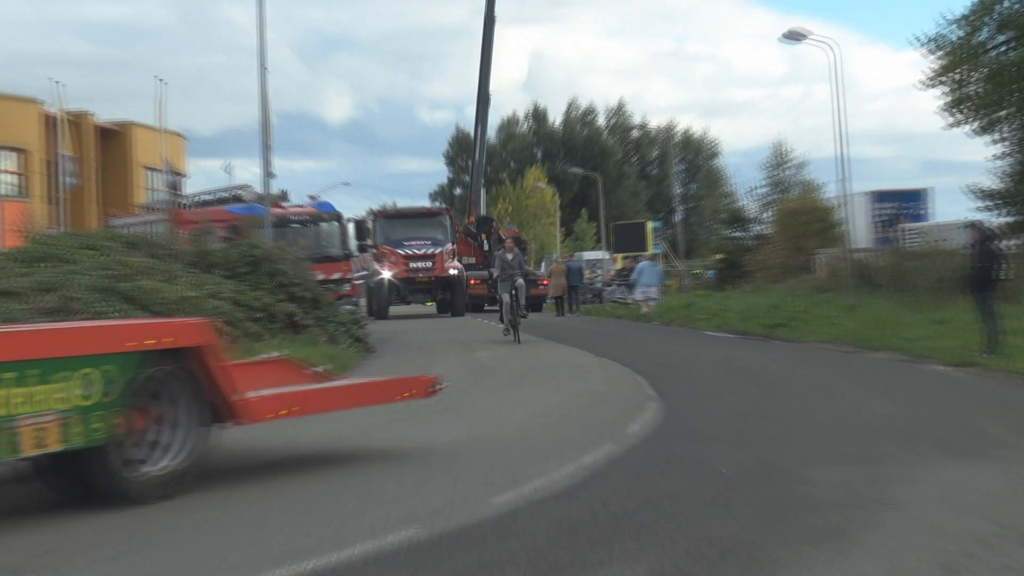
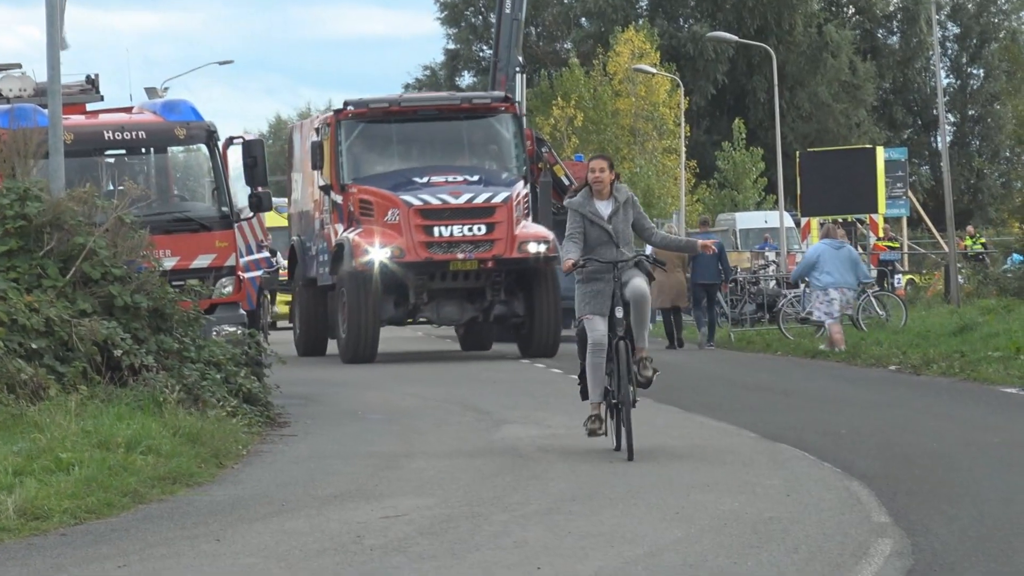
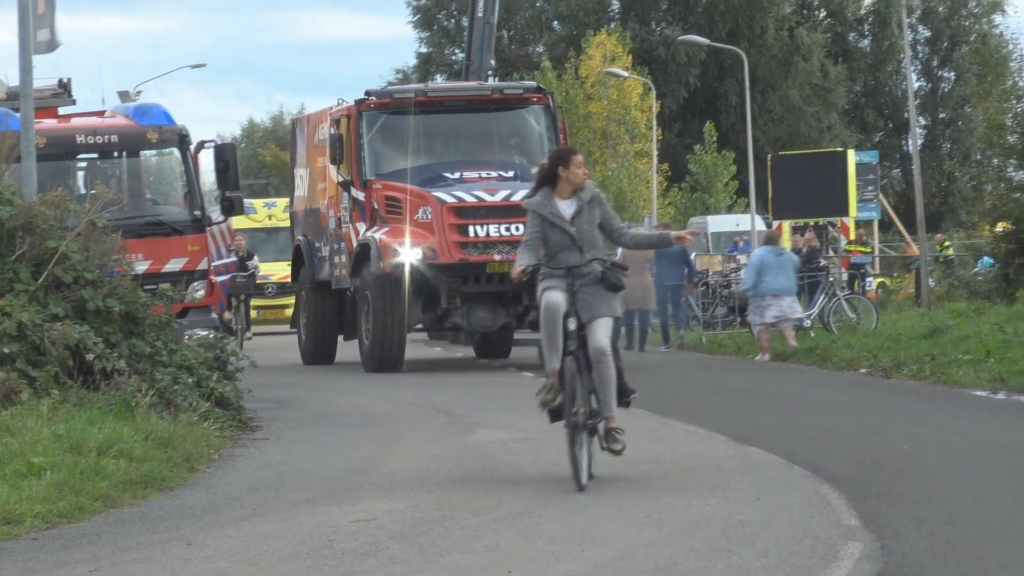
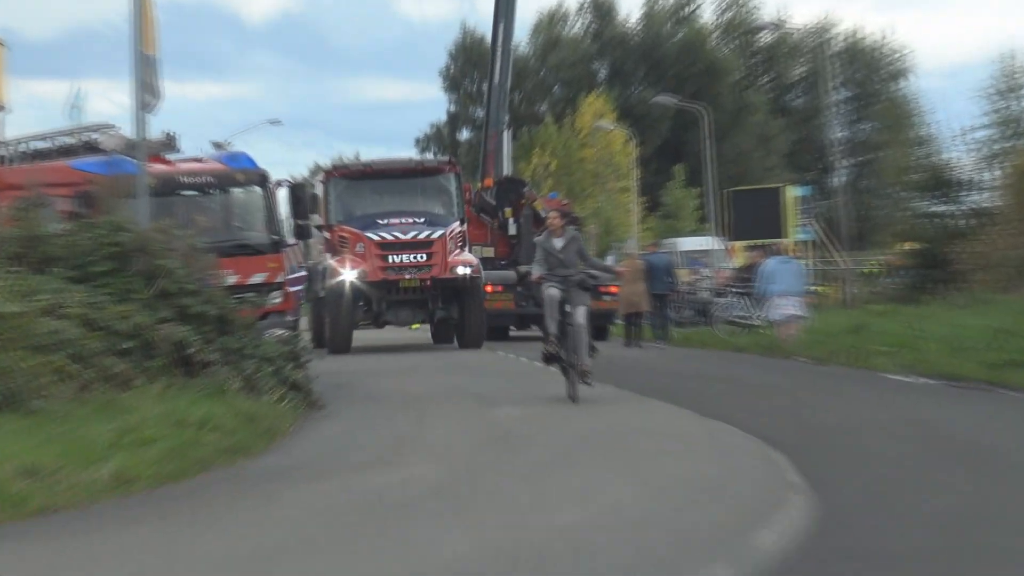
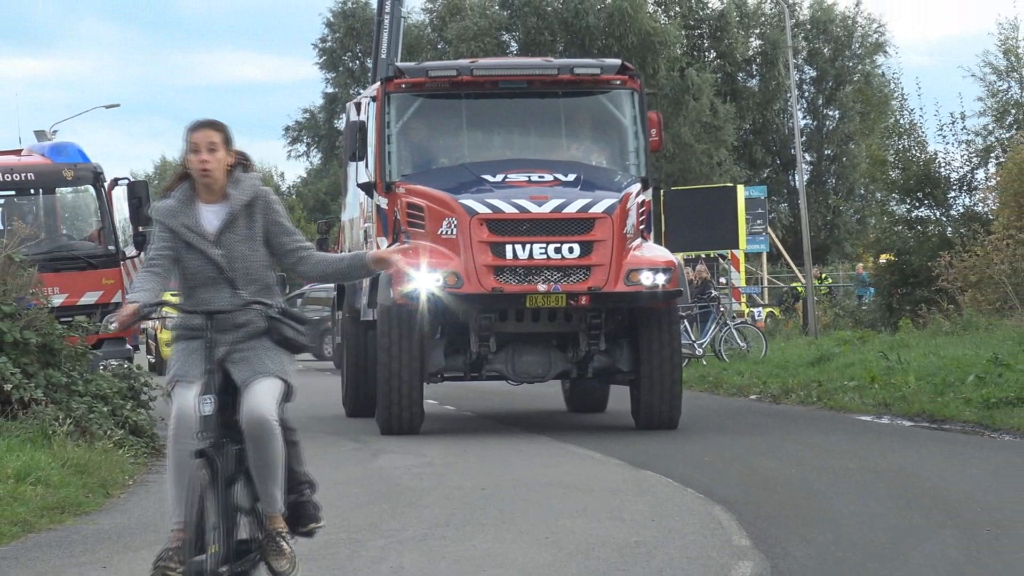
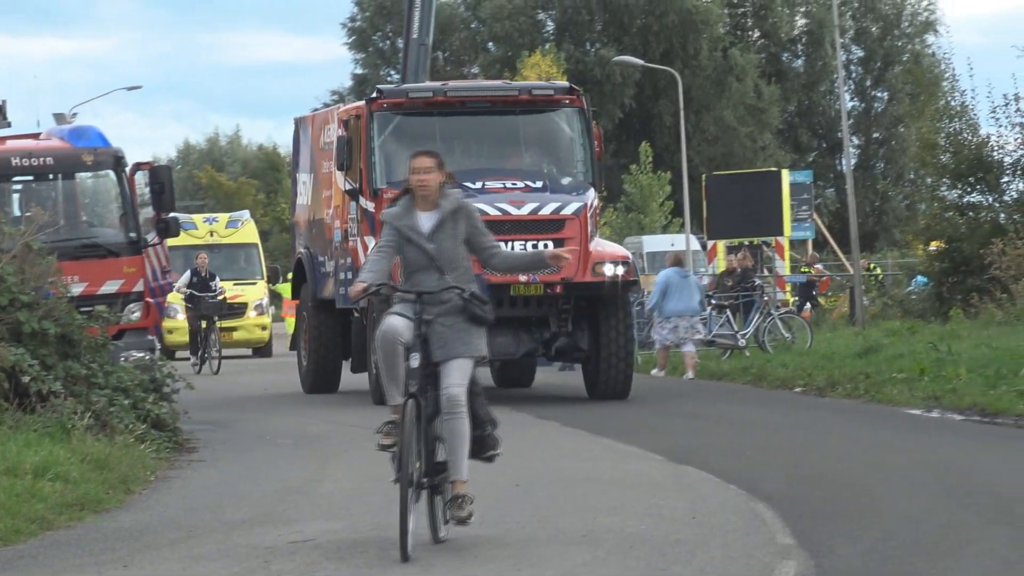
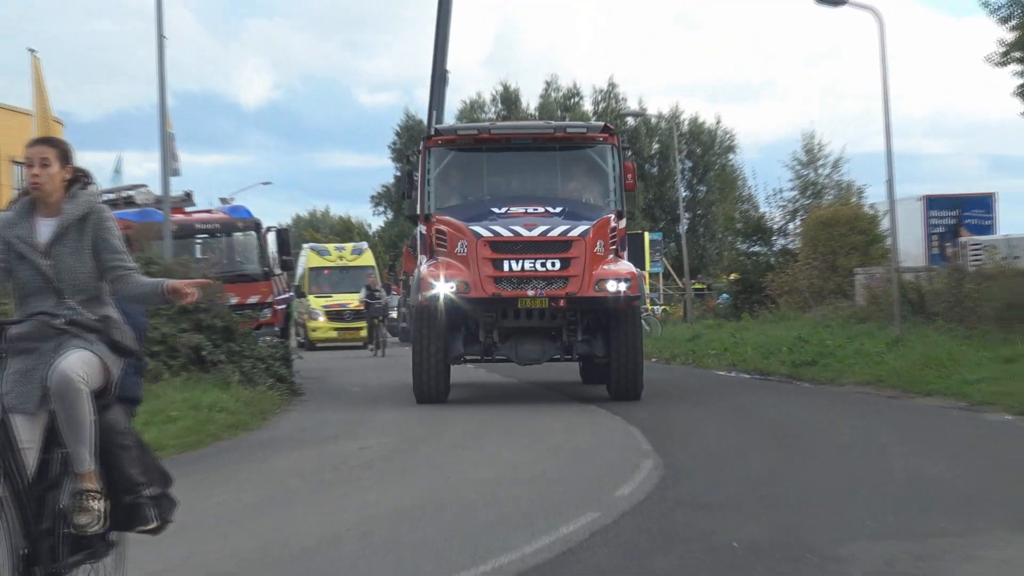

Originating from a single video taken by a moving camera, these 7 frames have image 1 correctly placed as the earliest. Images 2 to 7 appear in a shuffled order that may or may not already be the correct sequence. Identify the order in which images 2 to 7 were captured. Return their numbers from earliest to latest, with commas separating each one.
4, 2, 3, 6, 5, 7
